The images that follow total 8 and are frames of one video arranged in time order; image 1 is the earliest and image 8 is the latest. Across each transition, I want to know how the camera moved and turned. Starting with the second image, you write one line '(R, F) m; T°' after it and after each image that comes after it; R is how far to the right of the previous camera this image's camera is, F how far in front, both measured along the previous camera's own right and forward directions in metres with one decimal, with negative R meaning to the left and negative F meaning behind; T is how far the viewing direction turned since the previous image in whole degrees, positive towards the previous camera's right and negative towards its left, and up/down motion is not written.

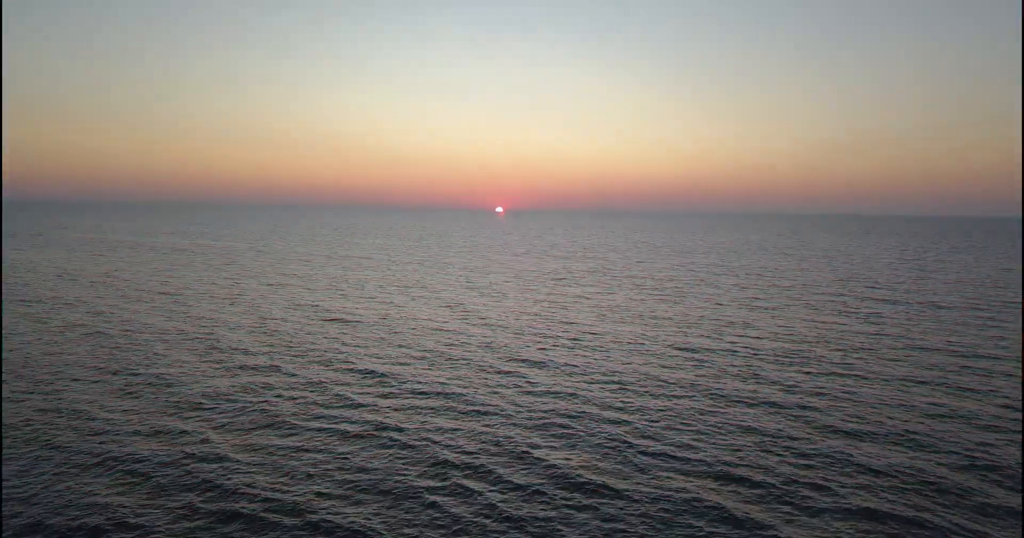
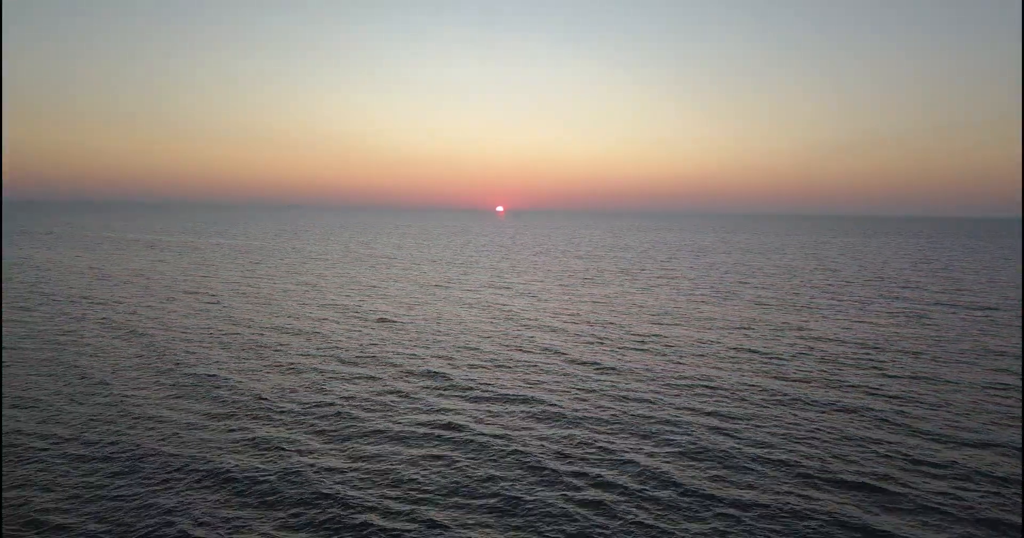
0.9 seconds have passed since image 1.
(-3.2, +0.5) m; 0°
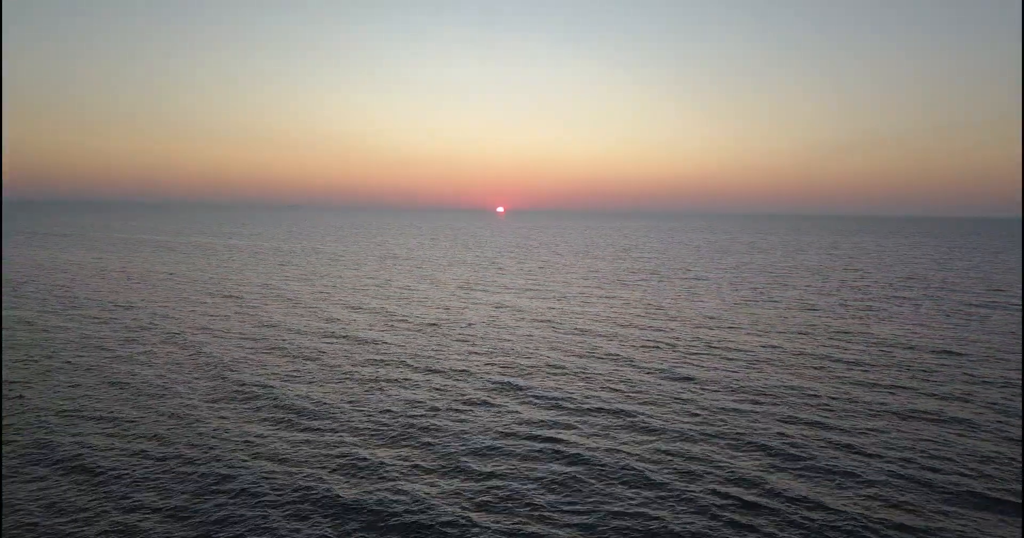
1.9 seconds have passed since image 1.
(-3.2, +1.0) m; 0°
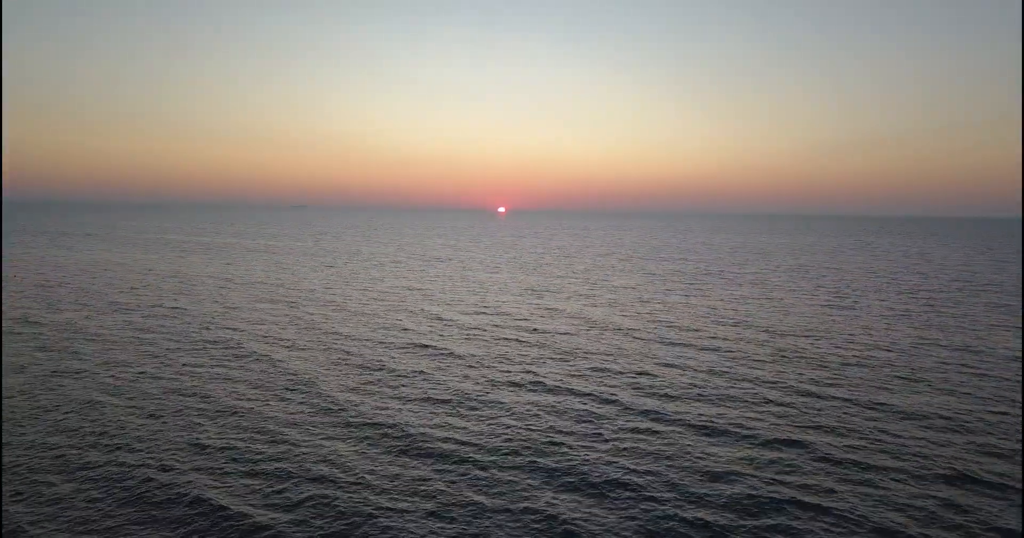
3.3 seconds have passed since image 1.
(-5.6, +2.7) m; 0°
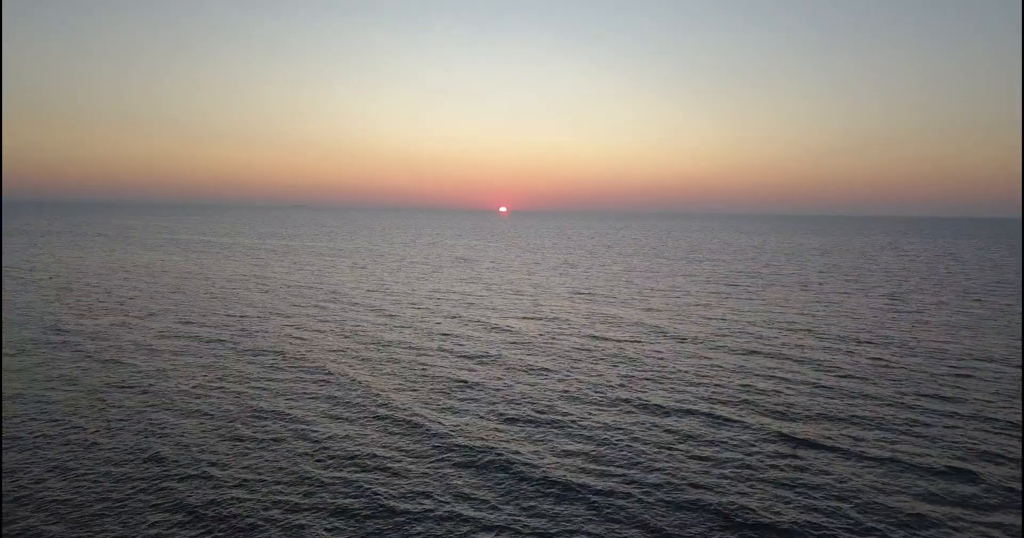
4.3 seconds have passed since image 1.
(-4.3, +2.2) m; 0°
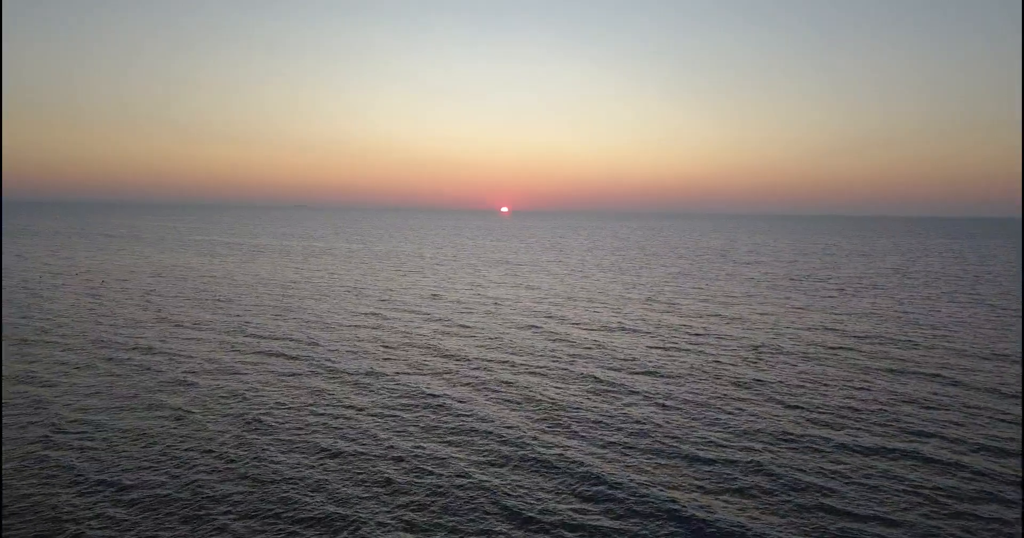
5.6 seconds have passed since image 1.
(-6.3, +3.3) m; 0°
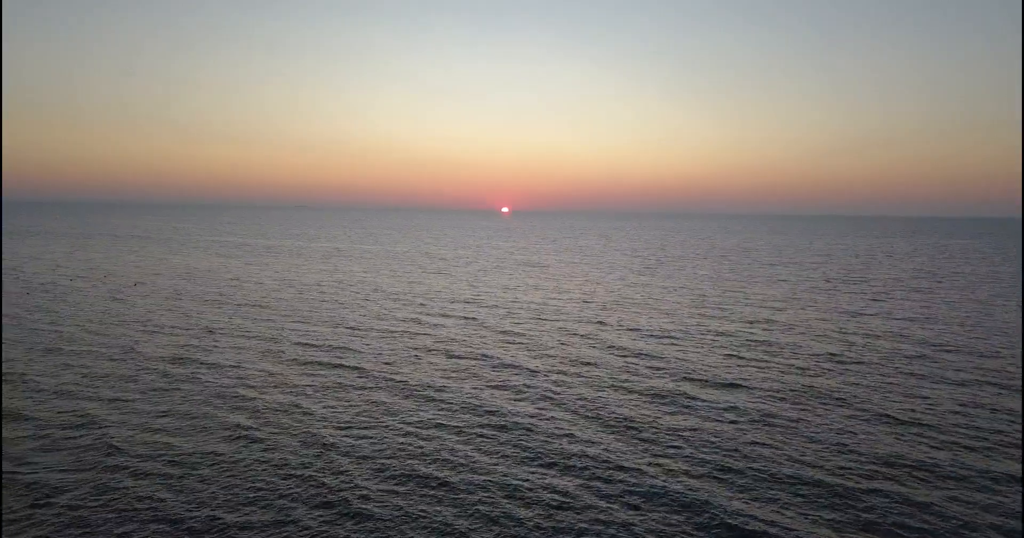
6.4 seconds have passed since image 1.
(-3.9, +2.0) m; 0°
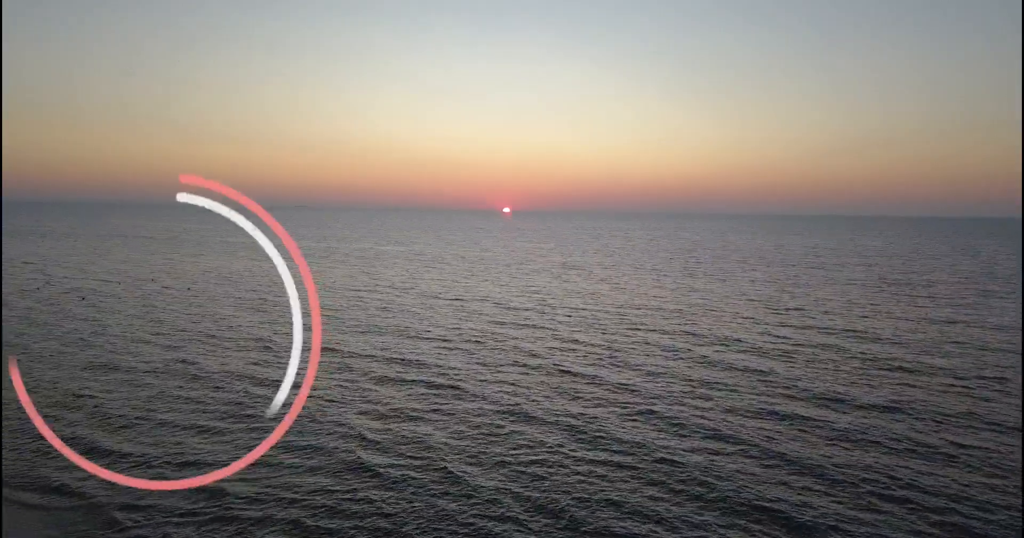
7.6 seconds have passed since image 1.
(-6.2, +3.3) m; 0°
